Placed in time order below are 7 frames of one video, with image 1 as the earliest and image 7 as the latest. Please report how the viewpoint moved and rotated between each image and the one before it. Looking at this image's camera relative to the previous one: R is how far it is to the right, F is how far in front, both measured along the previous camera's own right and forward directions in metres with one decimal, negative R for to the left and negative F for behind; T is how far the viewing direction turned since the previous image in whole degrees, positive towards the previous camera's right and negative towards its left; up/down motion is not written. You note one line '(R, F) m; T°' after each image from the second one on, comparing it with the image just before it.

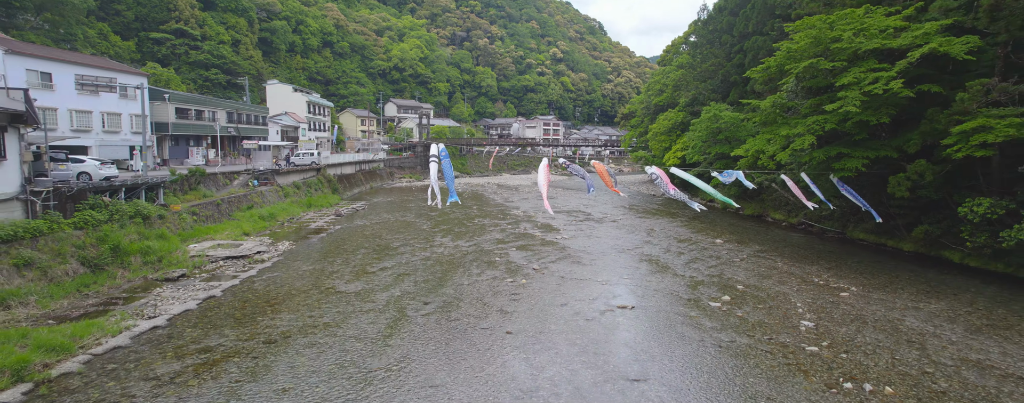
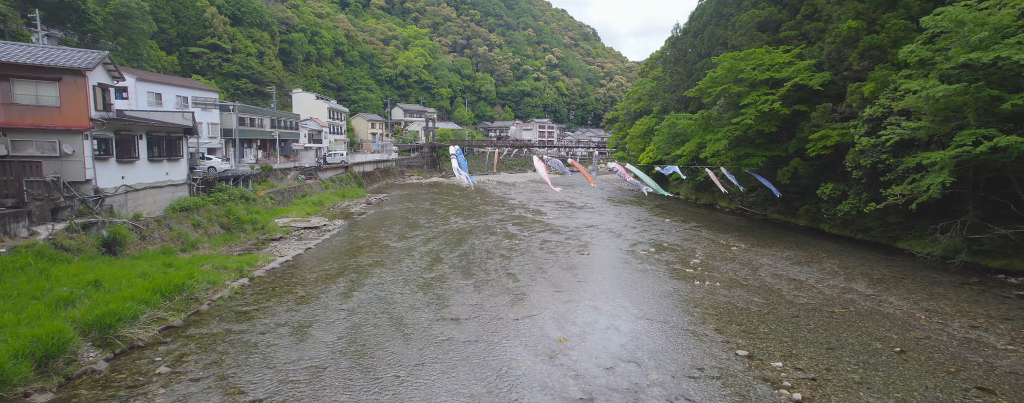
(0.0, -4.1) m; 0°
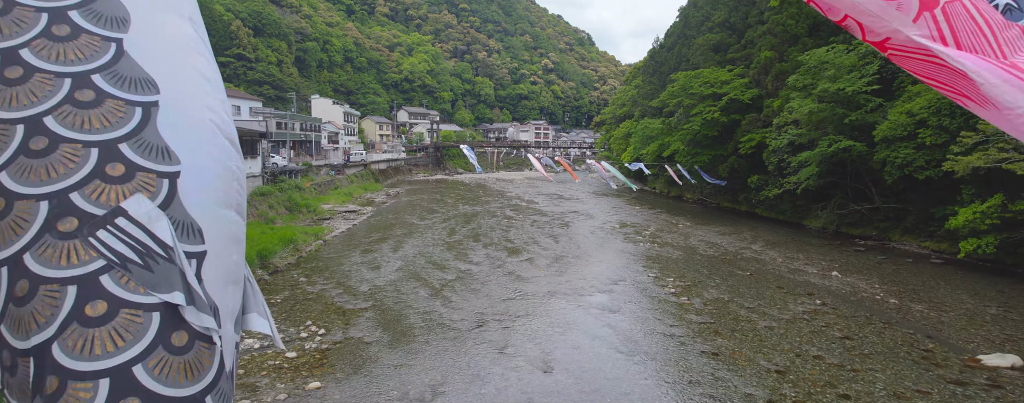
(0.0, -3.6) m; 0°
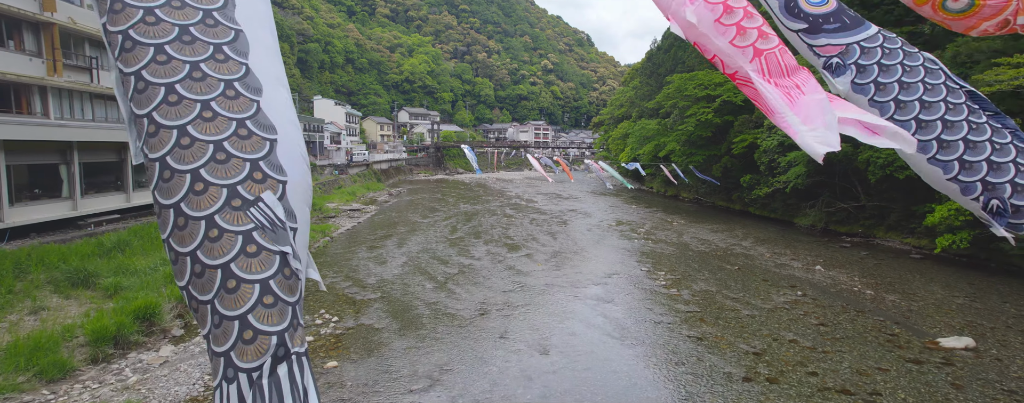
(0.0, -0.5) m; 0°
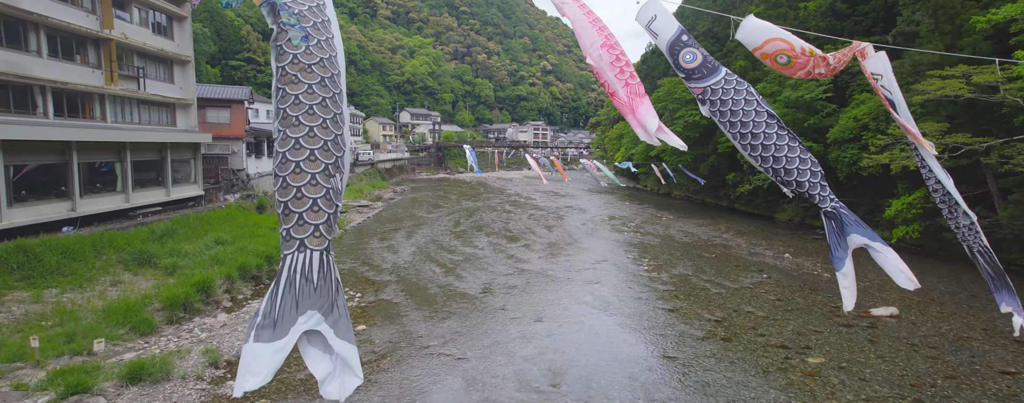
(0.0, -1.1) m; 0°
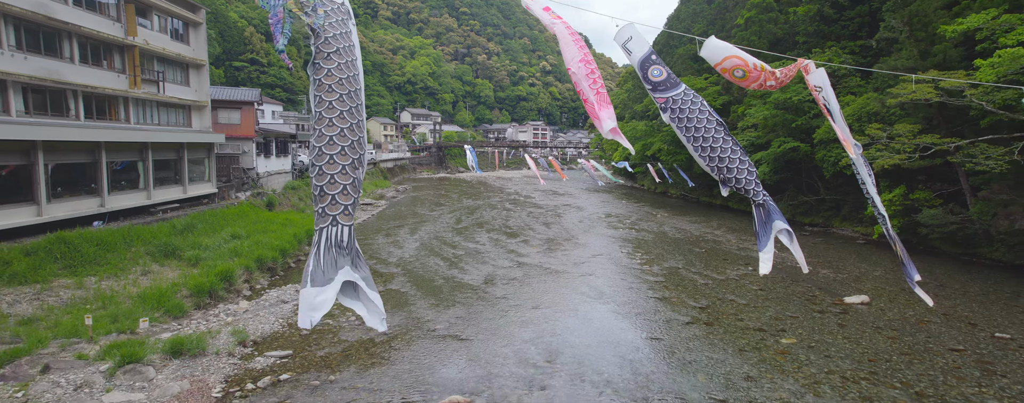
(0.0, -0.5) m; 0°
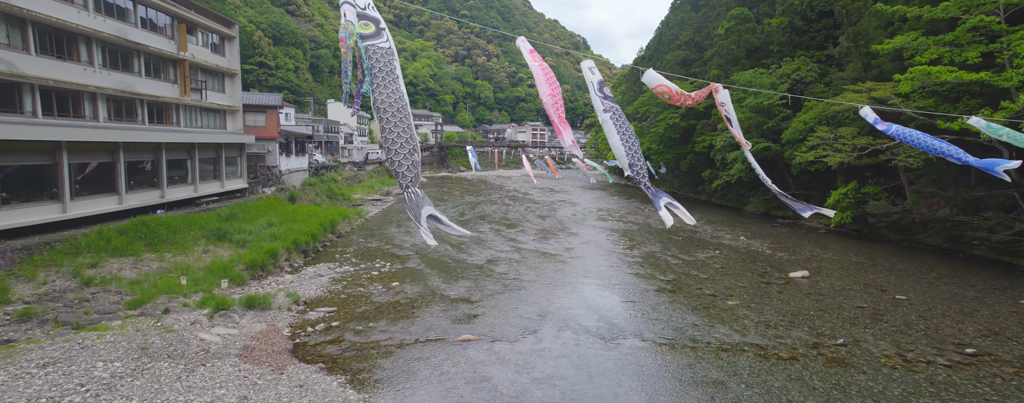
(0.0, -1.4) m; 0°
